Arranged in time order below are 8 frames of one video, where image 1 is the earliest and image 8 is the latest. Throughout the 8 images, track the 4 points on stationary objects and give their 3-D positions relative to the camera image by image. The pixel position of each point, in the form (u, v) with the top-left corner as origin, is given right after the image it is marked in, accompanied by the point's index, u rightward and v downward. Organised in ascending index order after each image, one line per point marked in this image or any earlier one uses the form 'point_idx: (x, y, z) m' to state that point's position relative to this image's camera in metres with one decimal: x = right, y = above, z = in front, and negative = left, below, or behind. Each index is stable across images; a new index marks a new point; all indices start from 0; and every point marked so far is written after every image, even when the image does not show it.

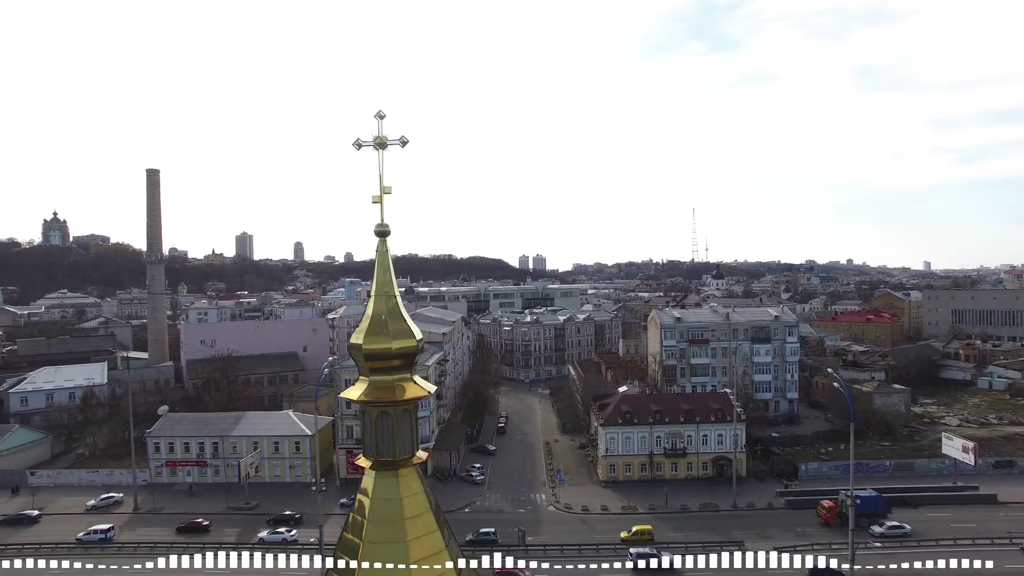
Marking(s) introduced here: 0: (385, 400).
0: (-0.8, -0.7, +4.1) m
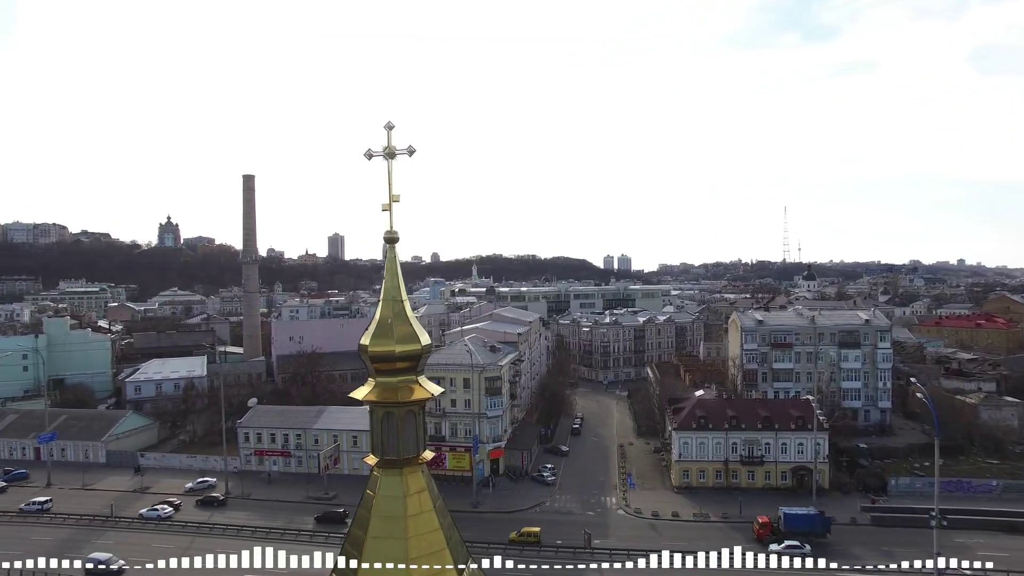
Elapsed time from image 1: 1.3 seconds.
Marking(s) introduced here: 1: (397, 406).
0: (-0.7, -0.7, +4.2) m
1: (-0.7, -0.7, +4.2) m
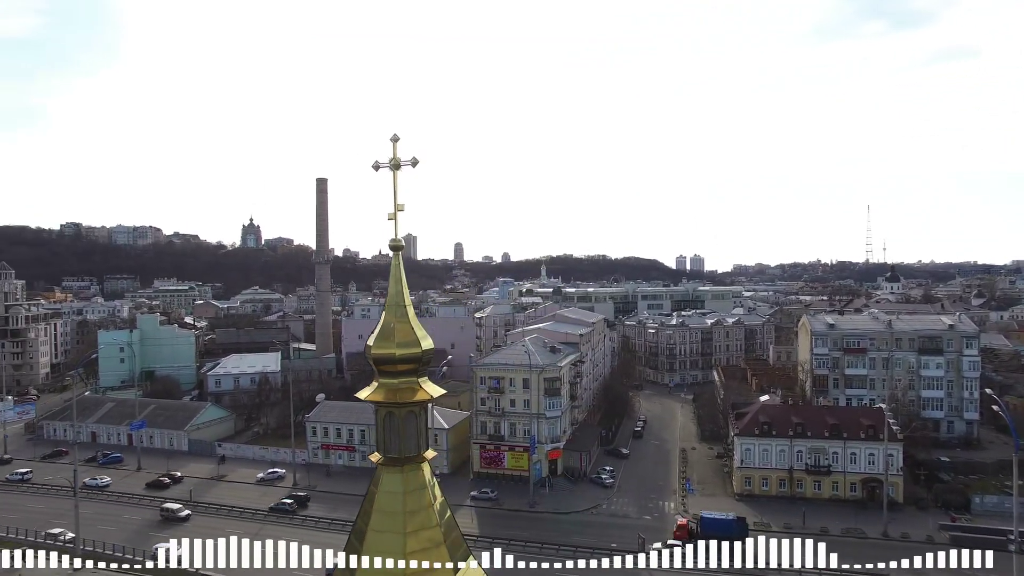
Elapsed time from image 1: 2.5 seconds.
0: (-0.8, -0.7, +4.4) m
1: (-0.7, -0.8, +4.4) m
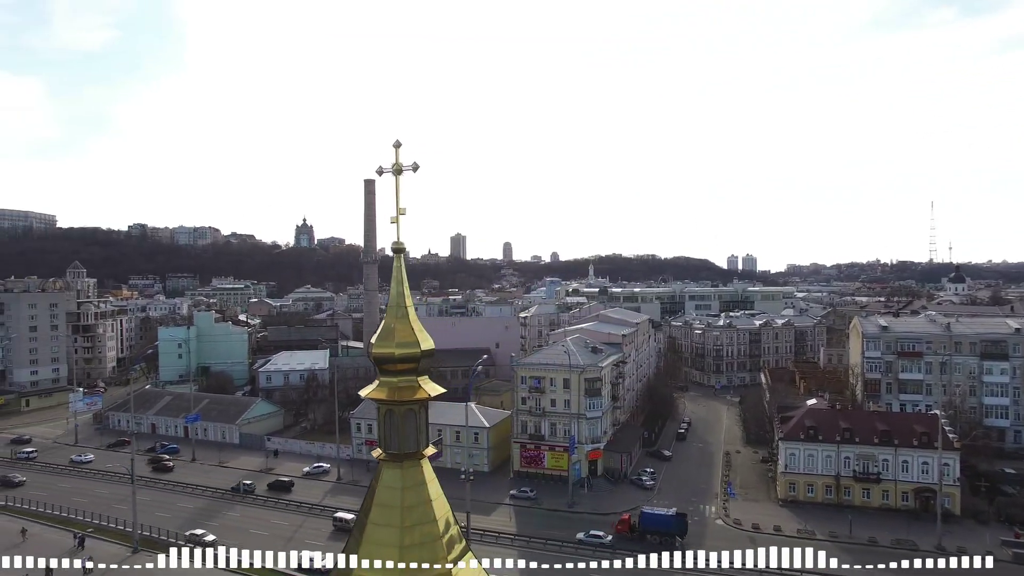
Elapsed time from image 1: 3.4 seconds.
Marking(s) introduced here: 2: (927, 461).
0: (-0.8, -0.7, +4.5) m
1: (-0.8, -0.8, +4.5) m
2: (+12.1, -5.0, +19.8) m
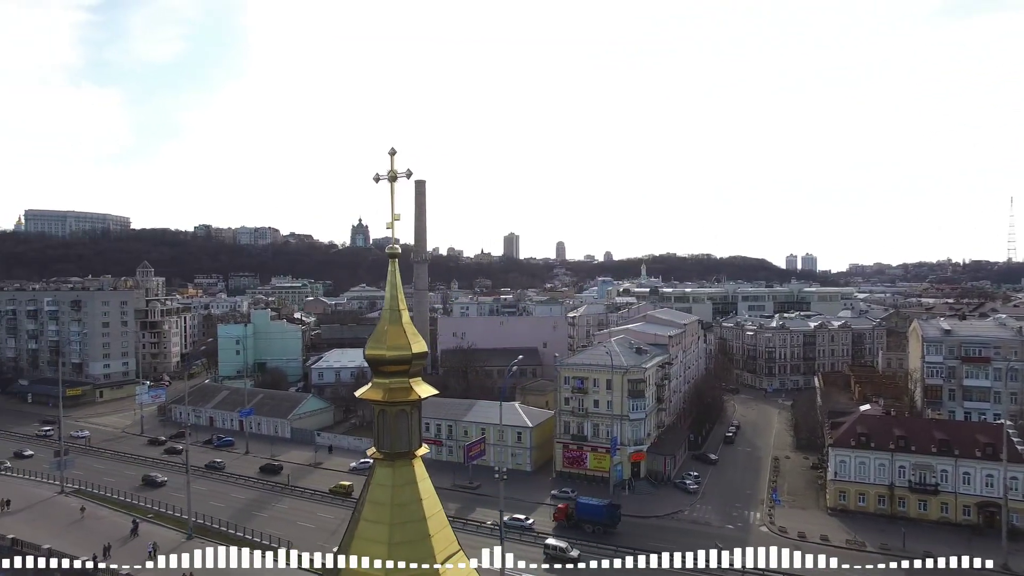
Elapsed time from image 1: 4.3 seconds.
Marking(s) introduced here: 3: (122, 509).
0: (-0.9, -0.8, +4.7) m
1: (-0.8, -0.8, +4.7) m
2: (+13.3, -5.1, +18.9) m
3: (-11.2, -6.3, +19.6) m
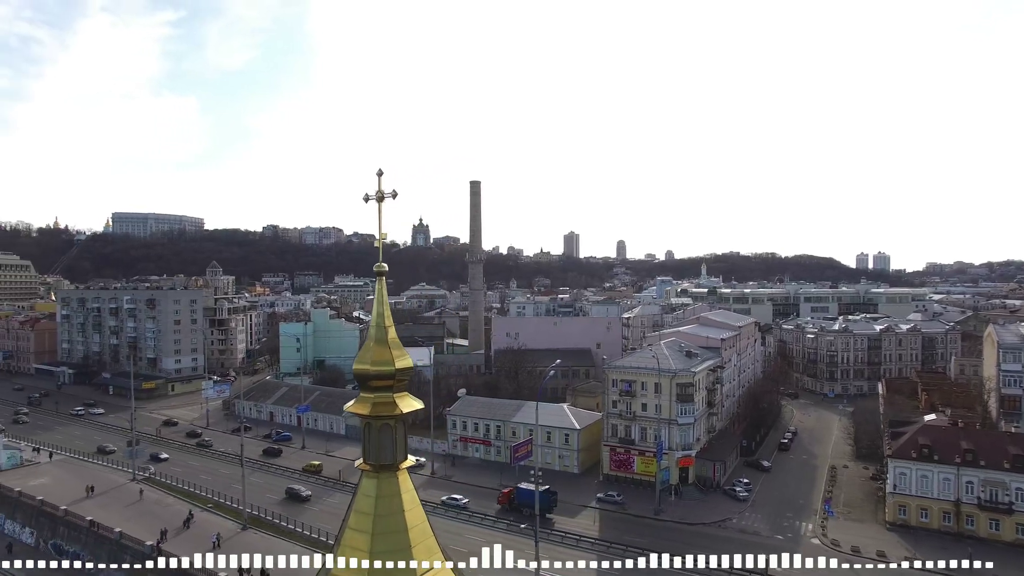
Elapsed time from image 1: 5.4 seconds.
0: (-1.0, -0.9, +4.8) m
1: (-1.0, -0.9, +4.8) m
2: (+14.4, -5.2, +17.7) m
3: (-9.9, -6.4, +20.7) m
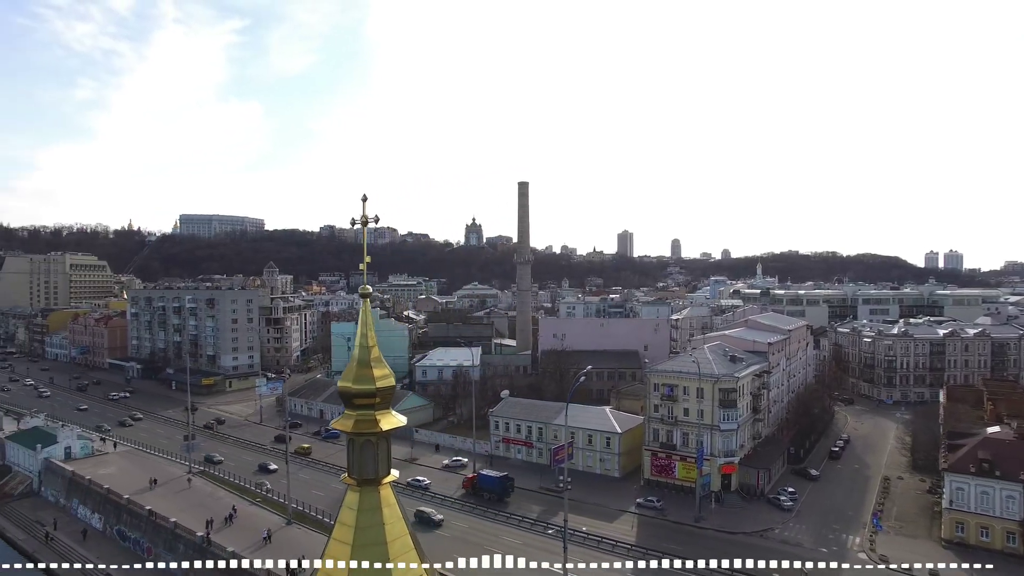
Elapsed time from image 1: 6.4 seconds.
0: (-1.2, -1.1, +5.0) m
1: (-1.1, -1.1, +5.0) m
2: (+15.2, -5.4, +16.6) m
3: (-8.8, -6.5, +21.6) m
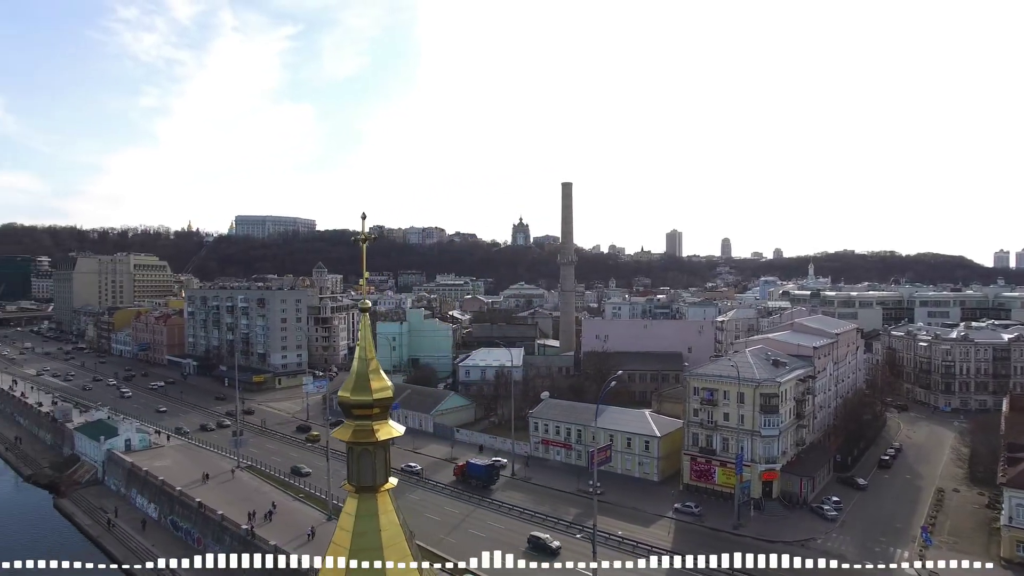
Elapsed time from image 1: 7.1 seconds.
0: (-1.2, -1.2, +5.2) m
1: (-1.2, -1.2, +5.2) m
2: (+15.9, -5.5, +15.6) m
3: (-7.6, -6.5, +22.3) m
